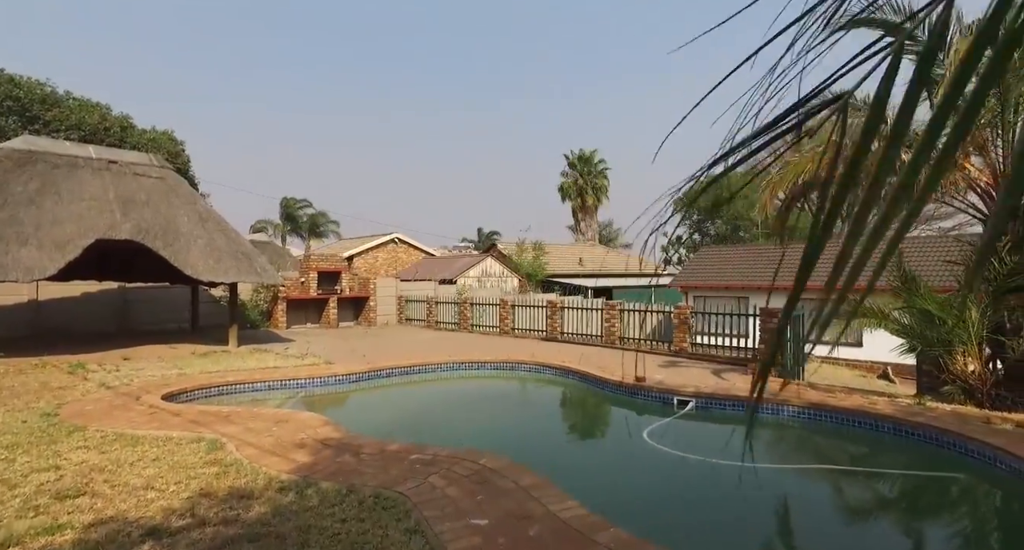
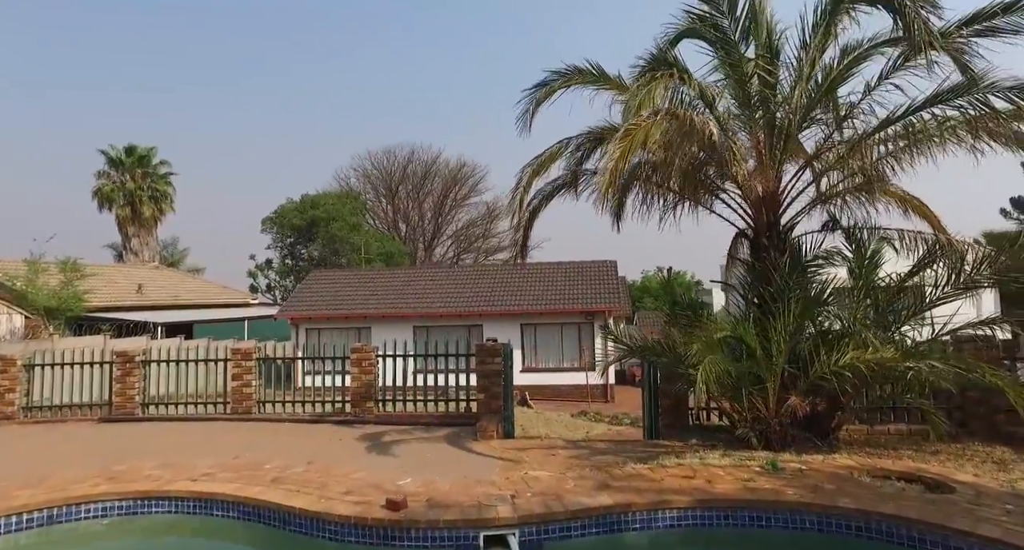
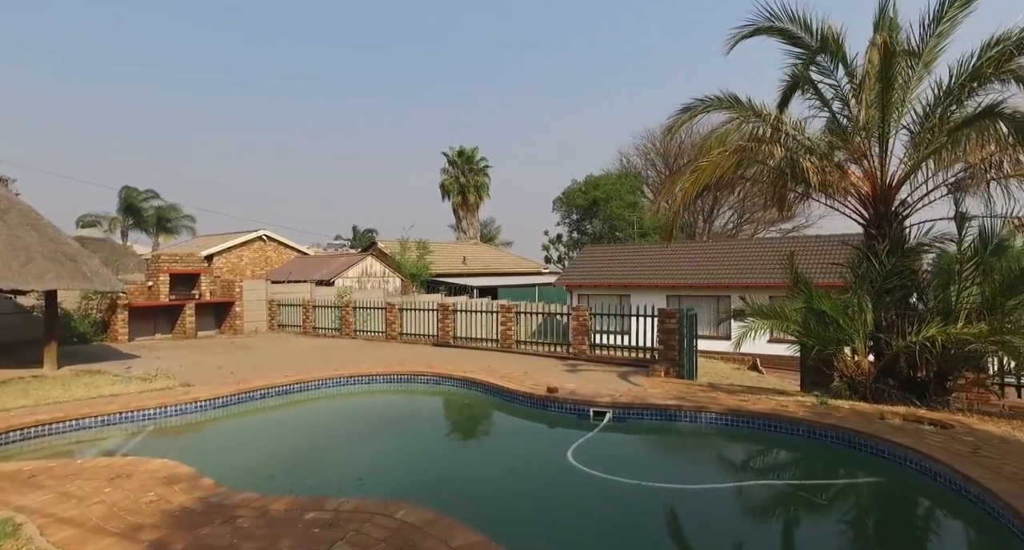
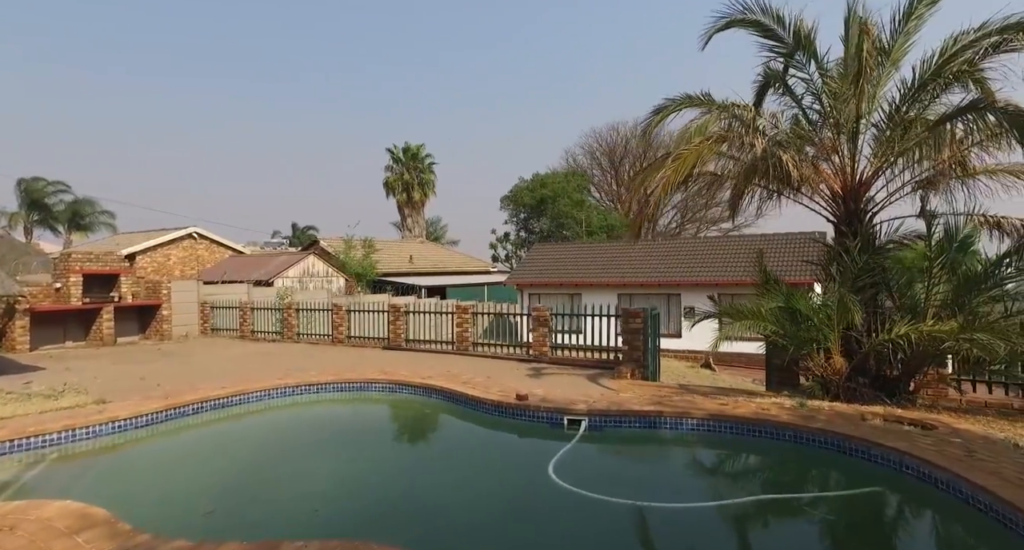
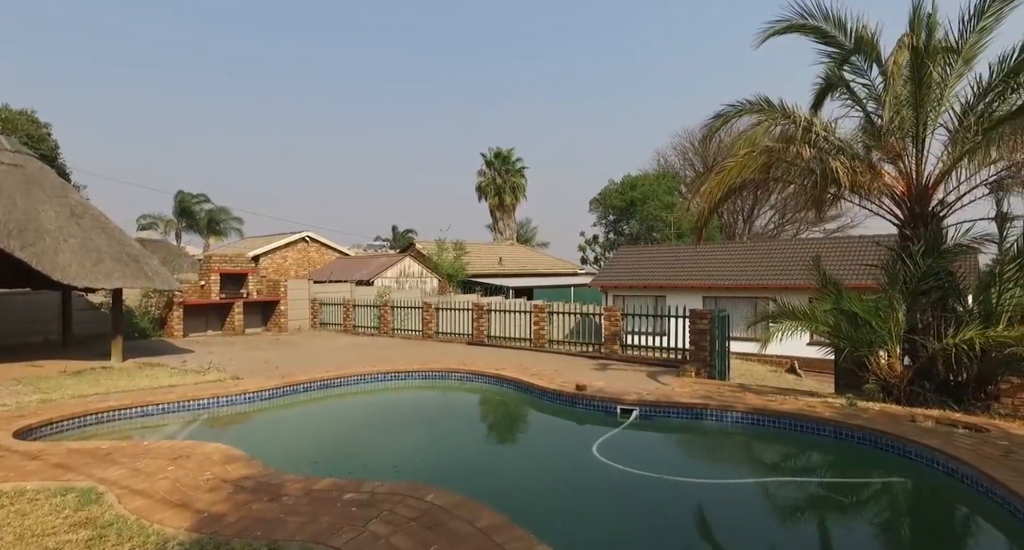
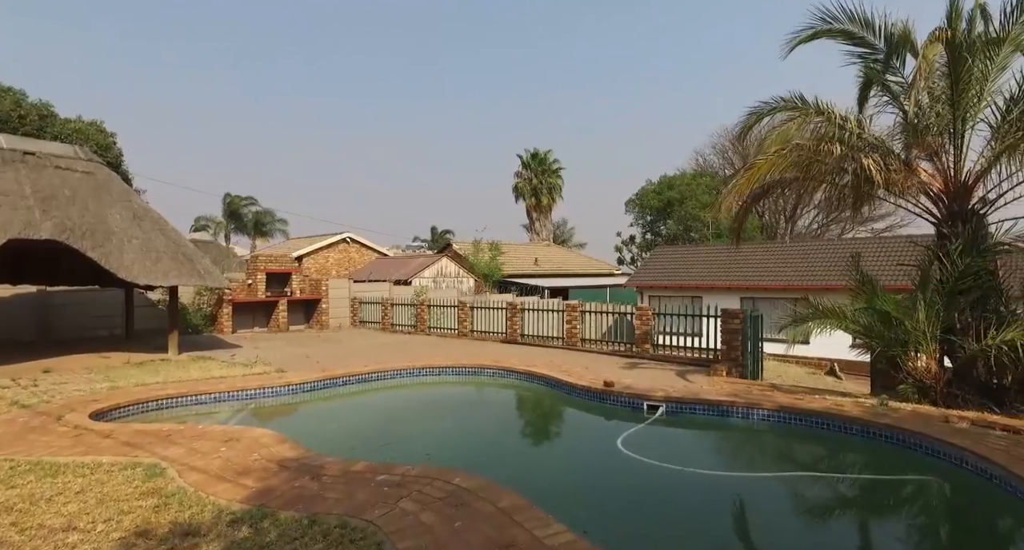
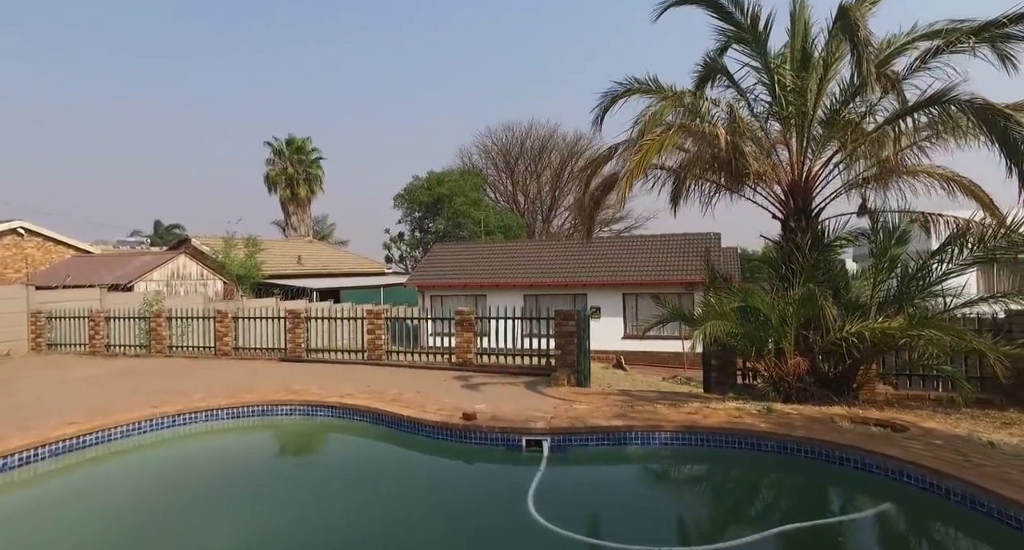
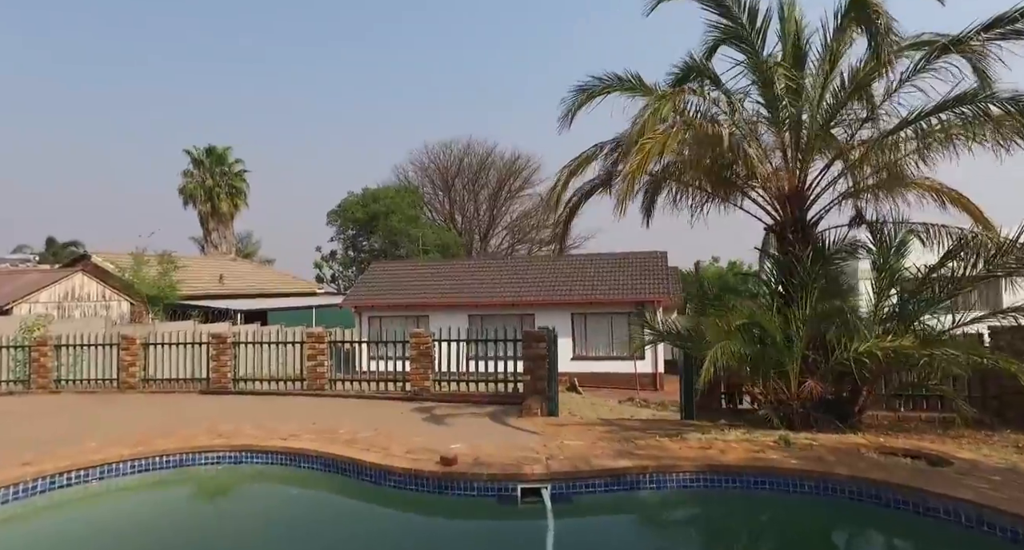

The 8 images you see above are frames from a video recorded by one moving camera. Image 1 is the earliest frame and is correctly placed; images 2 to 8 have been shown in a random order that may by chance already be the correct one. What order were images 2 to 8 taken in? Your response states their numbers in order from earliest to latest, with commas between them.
6, 5, 3, 4, 7, 8, 2
